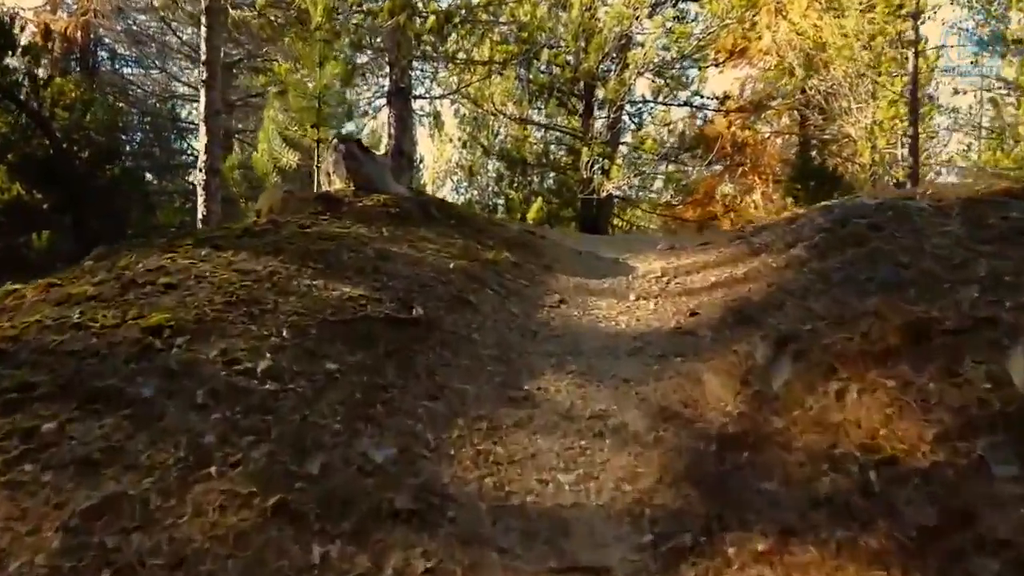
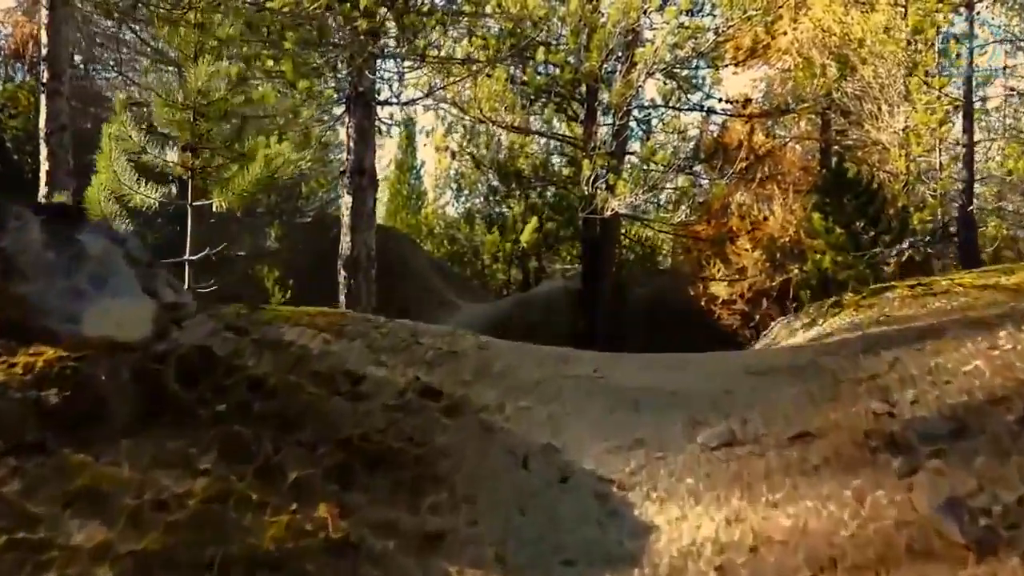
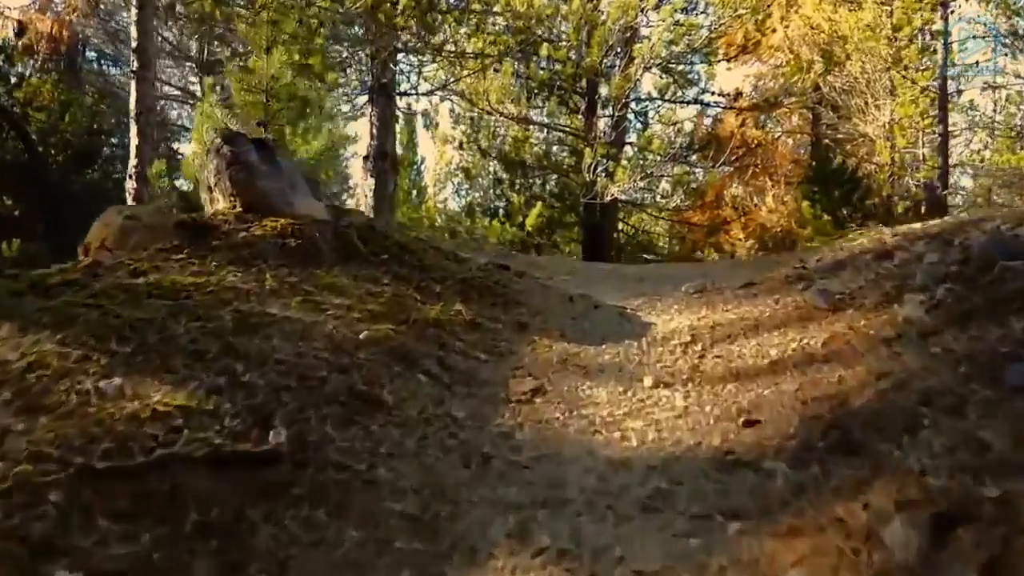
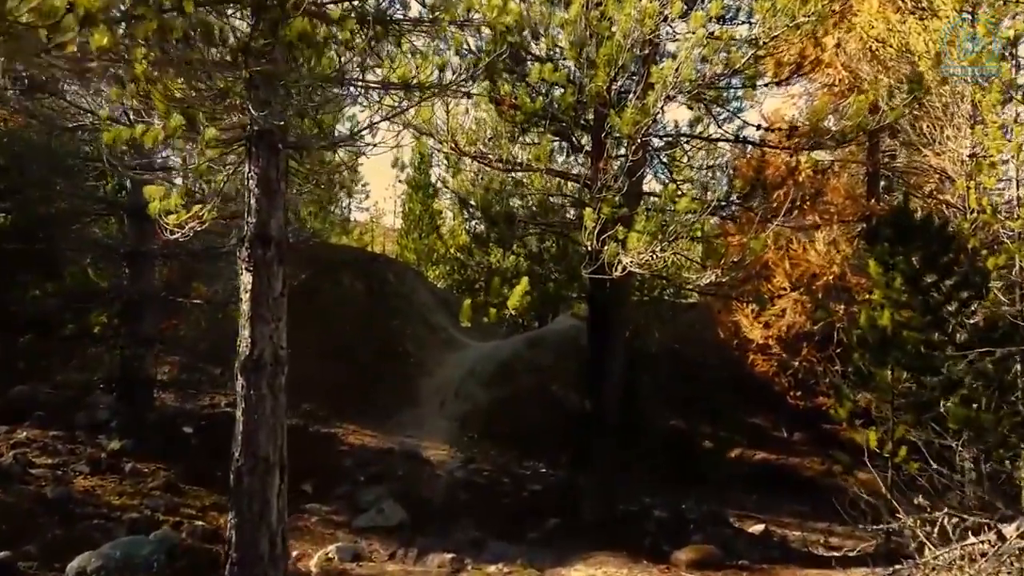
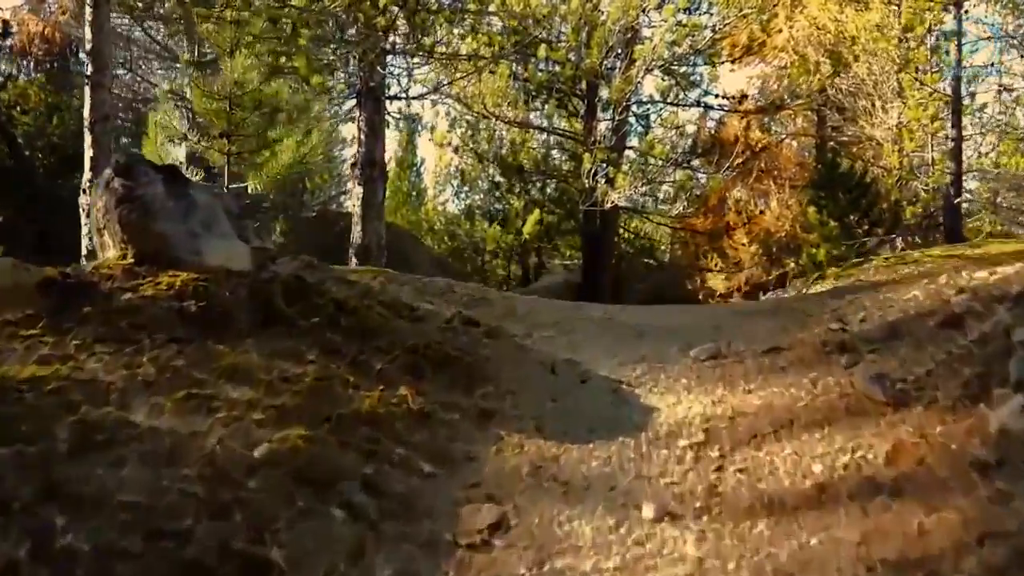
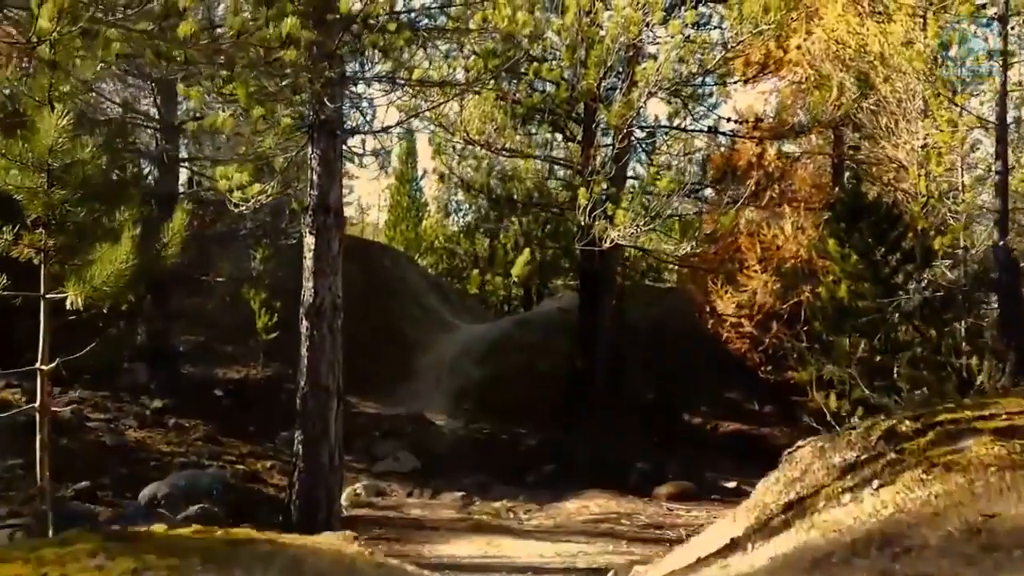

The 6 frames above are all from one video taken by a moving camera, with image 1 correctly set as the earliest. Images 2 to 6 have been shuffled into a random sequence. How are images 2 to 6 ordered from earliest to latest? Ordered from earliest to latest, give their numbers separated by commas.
3, 5, 2, 6, 4
